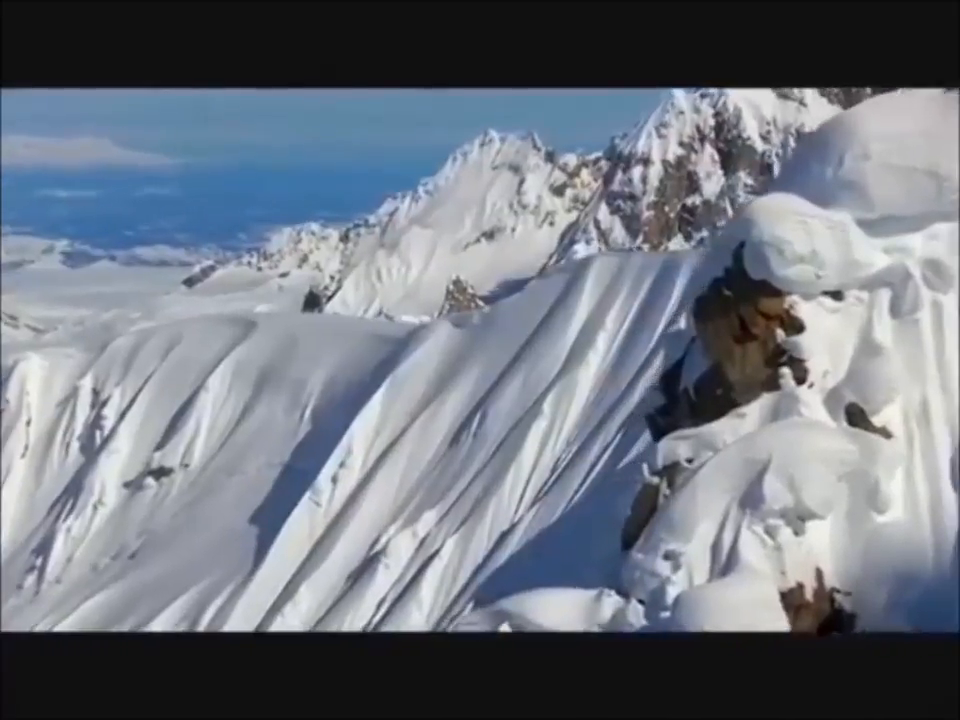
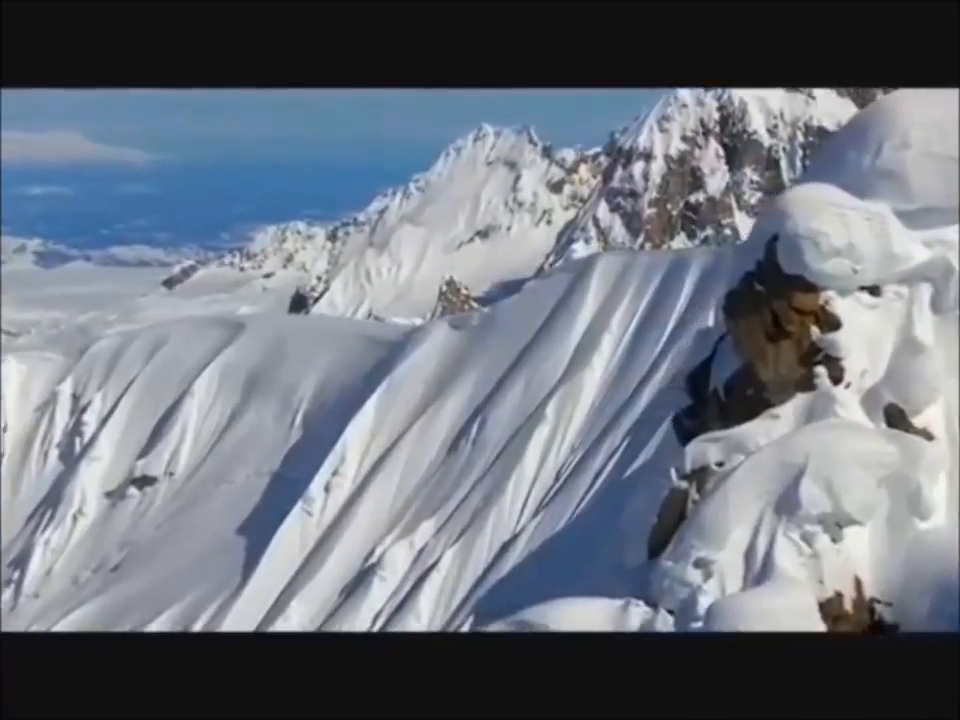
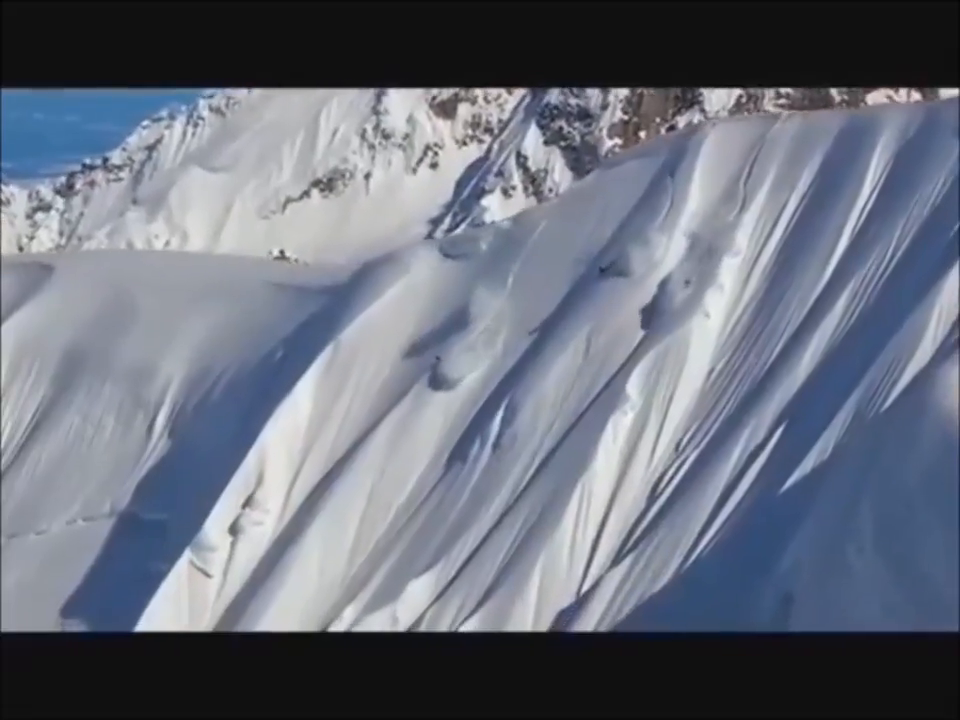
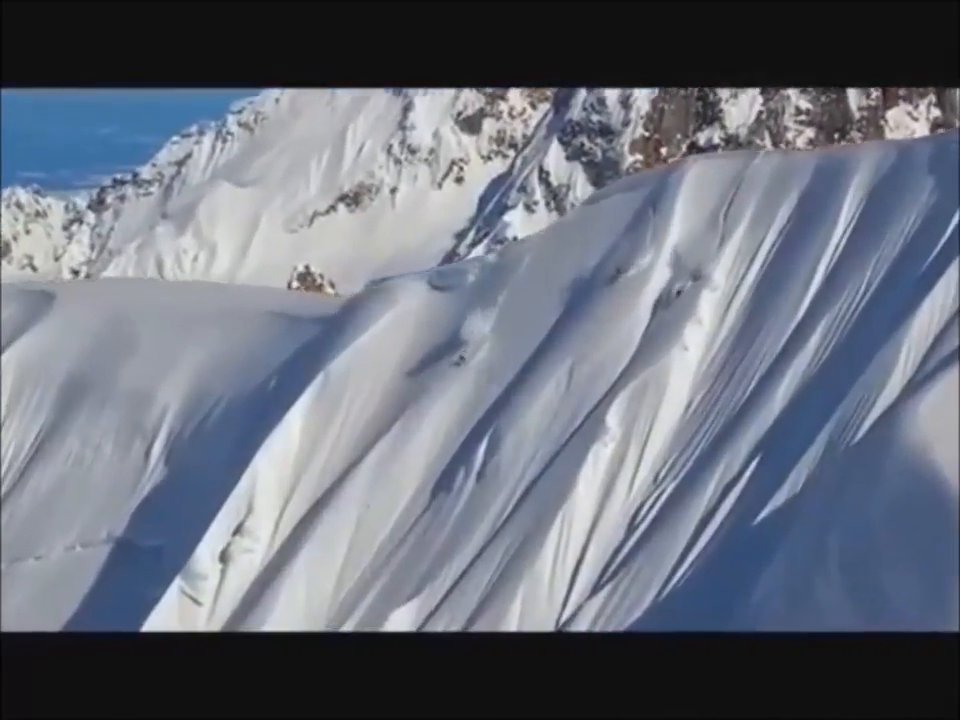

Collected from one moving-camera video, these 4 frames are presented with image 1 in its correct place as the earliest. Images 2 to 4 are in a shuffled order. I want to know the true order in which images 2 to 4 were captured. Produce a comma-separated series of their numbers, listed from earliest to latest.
2, 4, 3
